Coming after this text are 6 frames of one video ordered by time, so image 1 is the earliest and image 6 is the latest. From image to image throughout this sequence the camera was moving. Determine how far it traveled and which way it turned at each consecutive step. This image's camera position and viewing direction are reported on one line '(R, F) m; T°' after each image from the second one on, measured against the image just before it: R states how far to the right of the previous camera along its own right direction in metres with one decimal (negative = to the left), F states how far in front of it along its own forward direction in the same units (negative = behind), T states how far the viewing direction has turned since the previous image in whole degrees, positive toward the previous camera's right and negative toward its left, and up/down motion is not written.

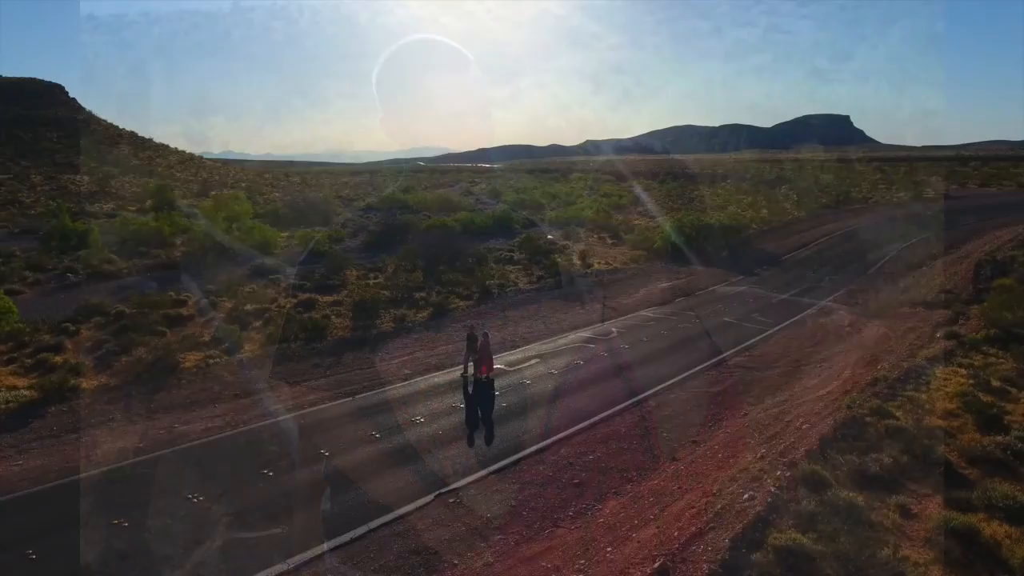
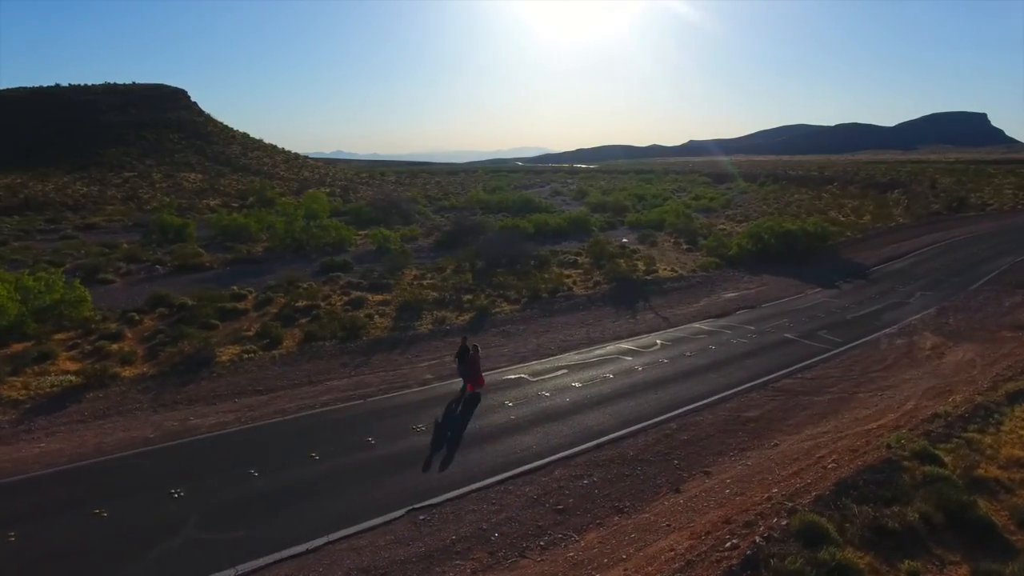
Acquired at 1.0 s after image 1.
(+1.8, +0.7) m; -9°
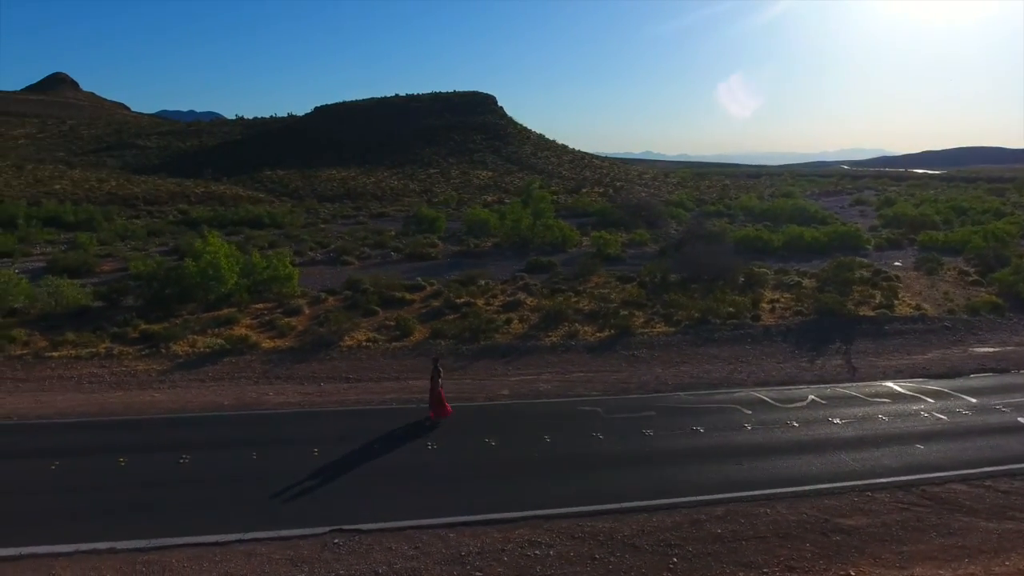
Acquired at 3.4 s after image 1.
(+4.7, +2.6) m; -26°
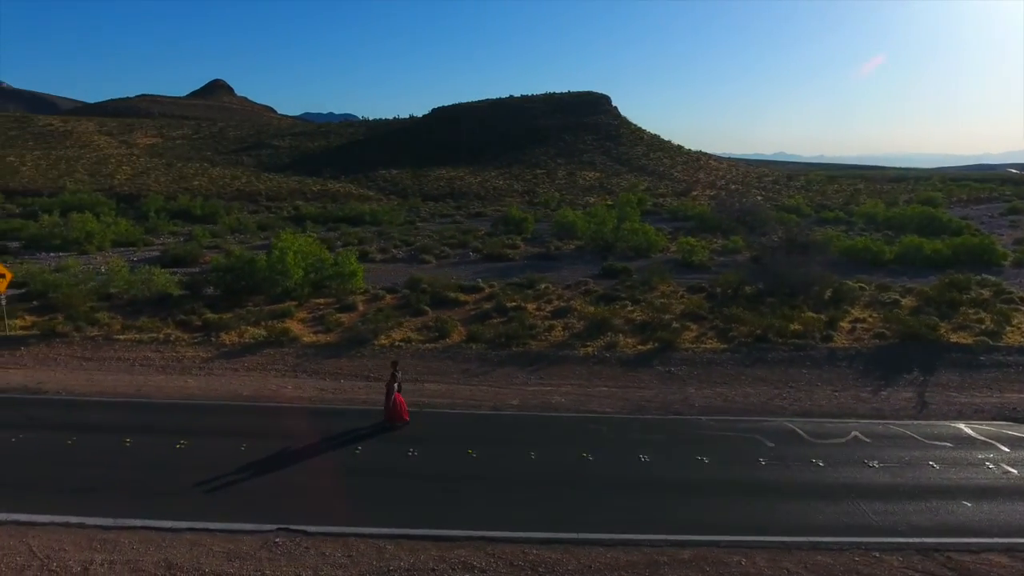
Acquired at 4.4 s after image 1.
(+2.5, +0.7) m; -11°
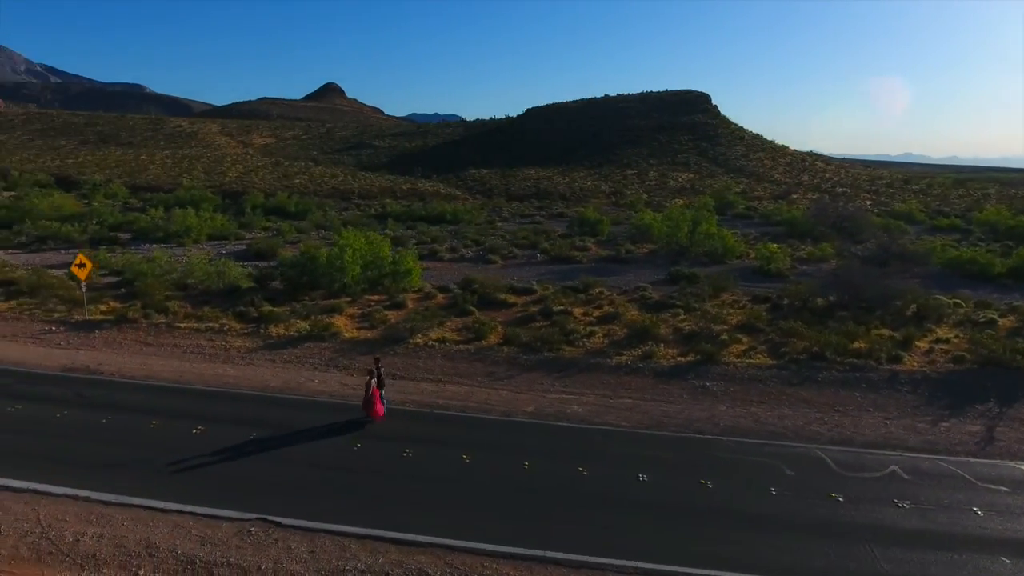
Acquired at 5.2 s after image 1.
(+1.9, +0.4) m; -9°
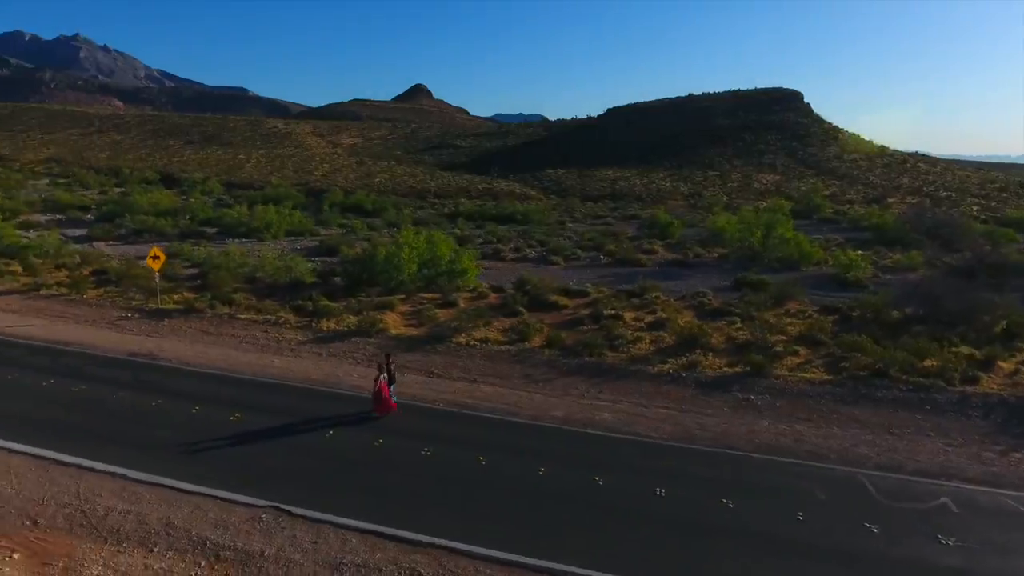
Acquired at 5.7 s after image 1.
(+1.1, +0.2) m; -7°
